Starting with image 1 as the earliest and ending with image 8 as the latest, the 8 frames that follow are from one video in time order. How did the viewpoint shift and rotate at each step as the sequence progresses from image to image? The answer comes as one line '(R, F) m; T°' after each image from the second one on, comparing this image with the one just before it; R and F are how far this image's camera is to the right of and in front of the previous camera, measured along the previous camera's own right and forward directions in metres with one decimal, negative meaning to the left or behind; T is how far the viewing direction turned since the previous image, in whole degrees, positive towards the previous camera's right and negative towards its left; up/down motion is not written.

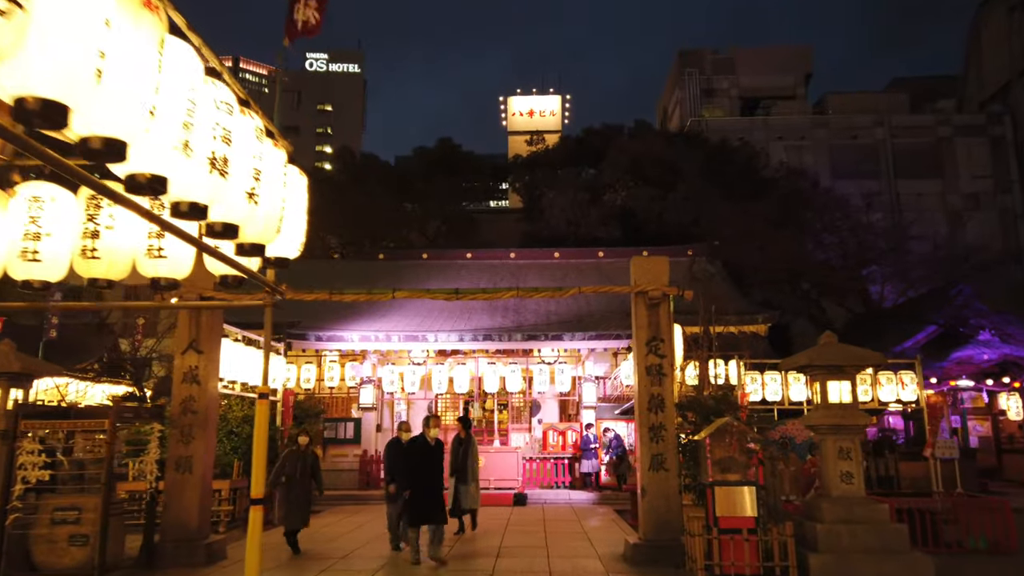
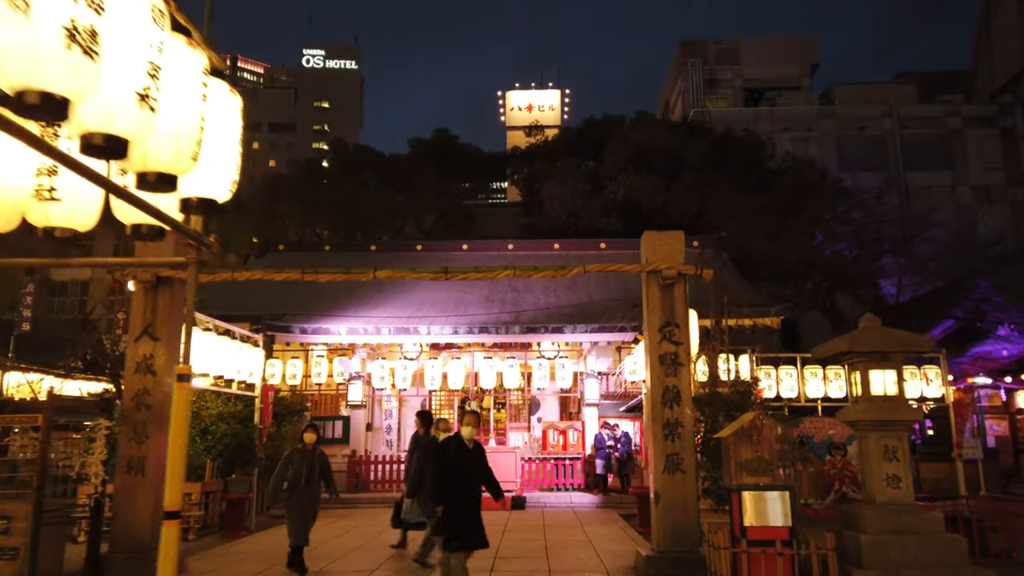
(0.0, +0.9) m; 0°
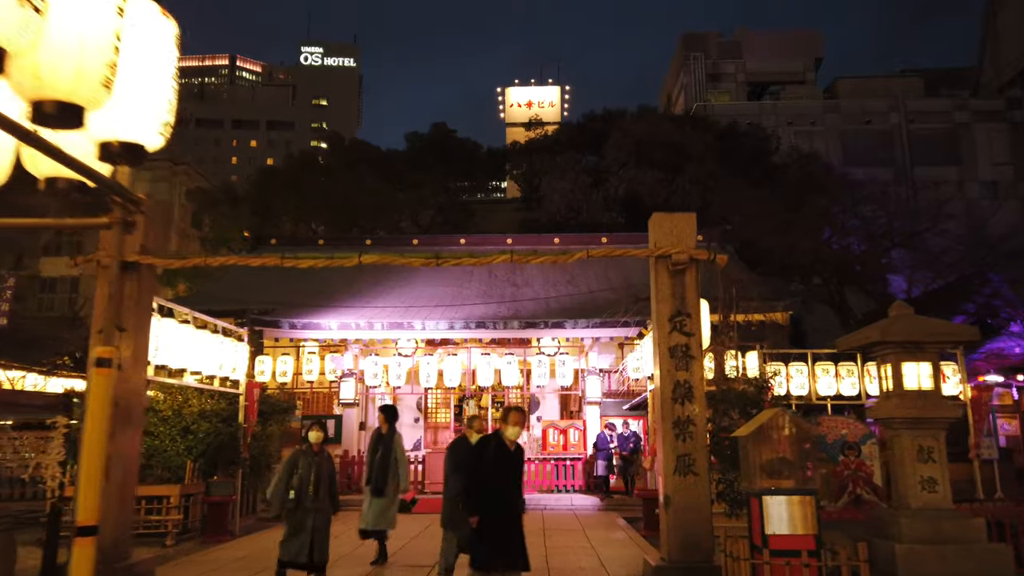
(0.0, +0.6) m; 0°
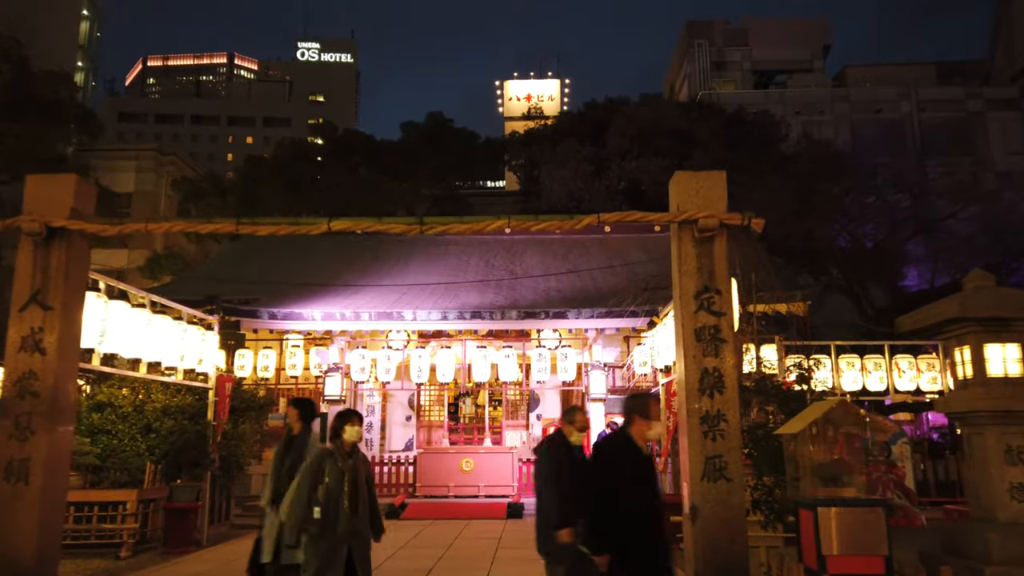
(0.0, +1.0) m; 0°
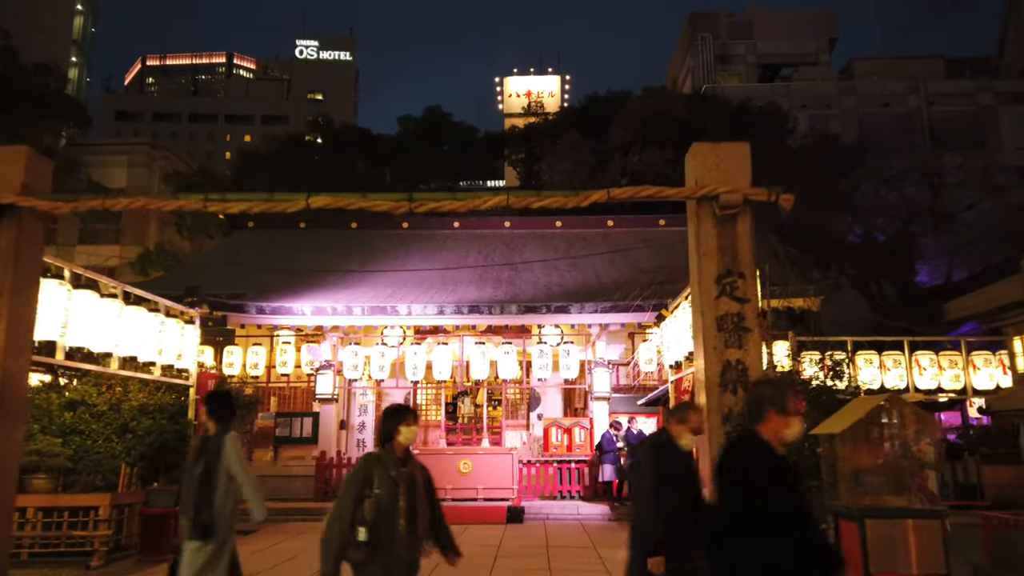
(0.0, +0.6) m; 0°
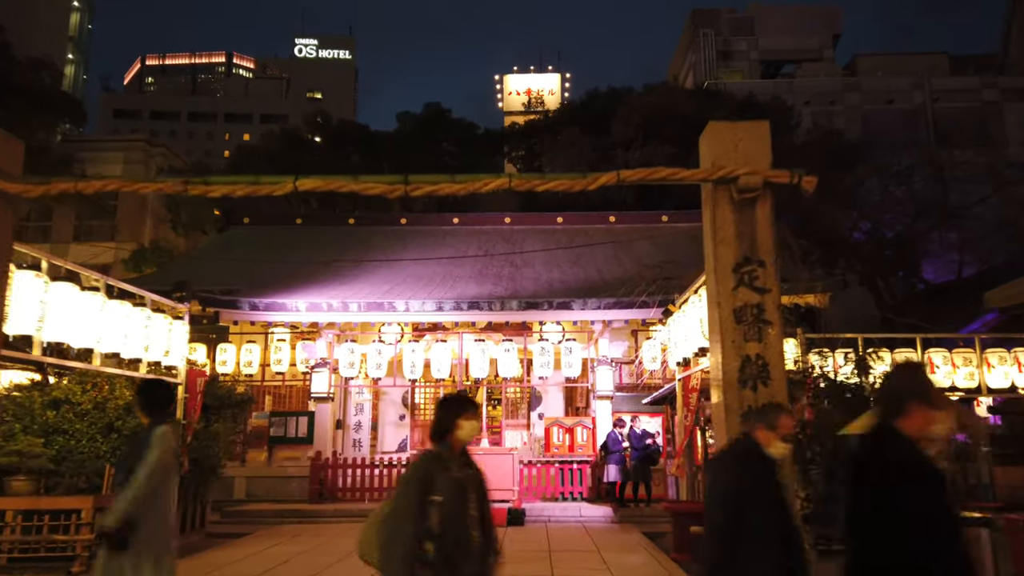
(0.0, +0.3) m; 0°
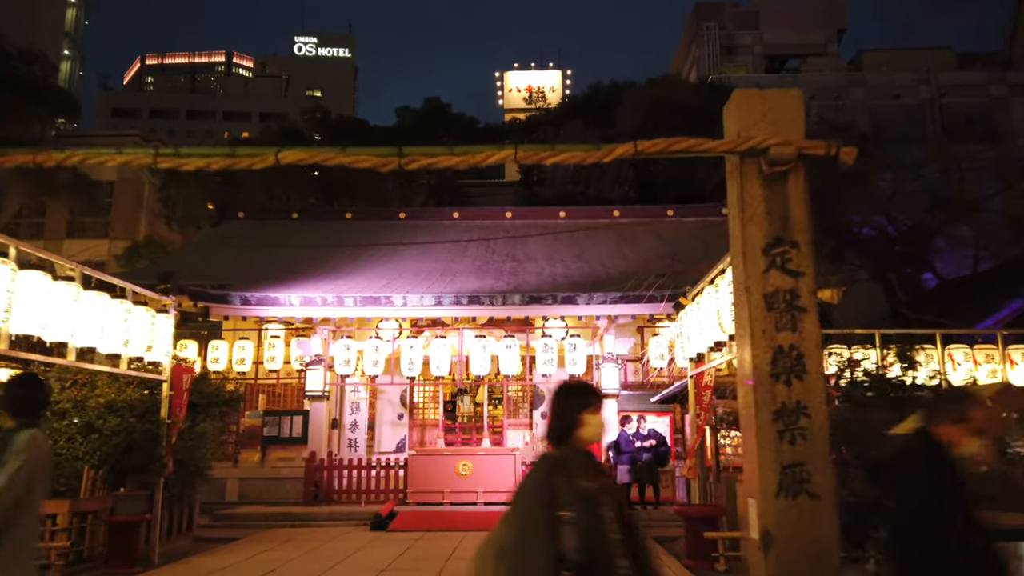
(0.0, +0.5) m; 0°
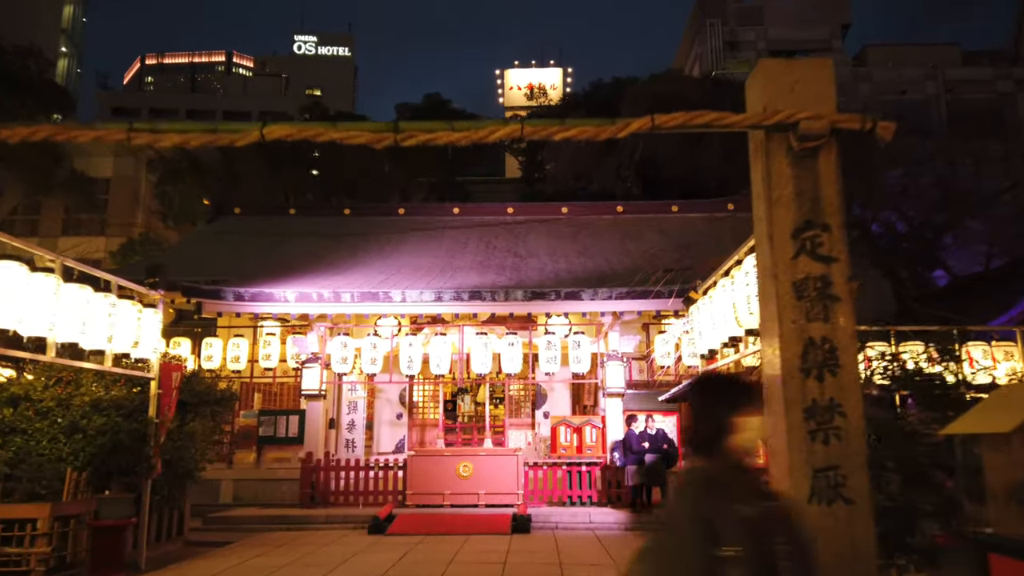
(0.0, +0.3) m; 0°
